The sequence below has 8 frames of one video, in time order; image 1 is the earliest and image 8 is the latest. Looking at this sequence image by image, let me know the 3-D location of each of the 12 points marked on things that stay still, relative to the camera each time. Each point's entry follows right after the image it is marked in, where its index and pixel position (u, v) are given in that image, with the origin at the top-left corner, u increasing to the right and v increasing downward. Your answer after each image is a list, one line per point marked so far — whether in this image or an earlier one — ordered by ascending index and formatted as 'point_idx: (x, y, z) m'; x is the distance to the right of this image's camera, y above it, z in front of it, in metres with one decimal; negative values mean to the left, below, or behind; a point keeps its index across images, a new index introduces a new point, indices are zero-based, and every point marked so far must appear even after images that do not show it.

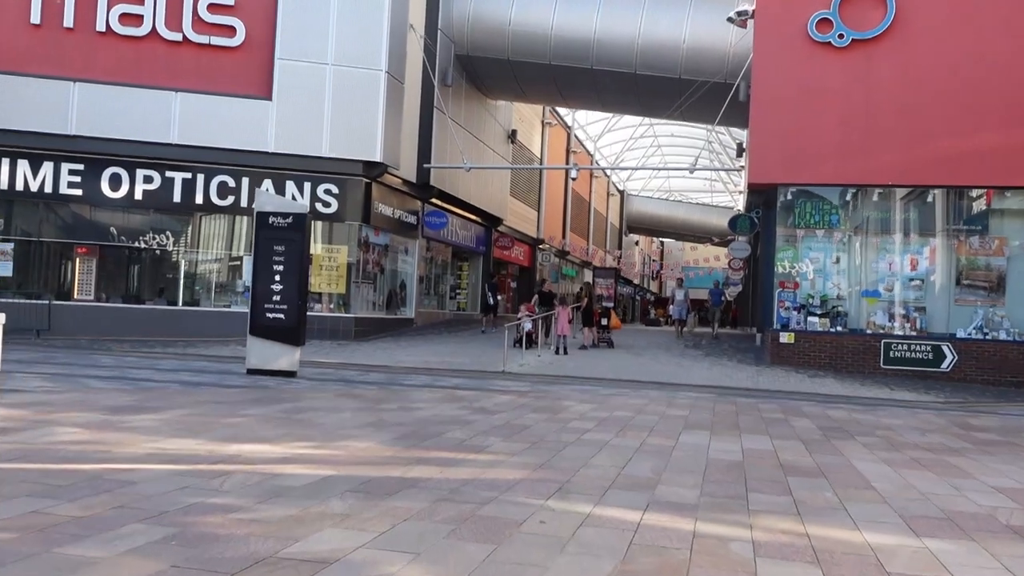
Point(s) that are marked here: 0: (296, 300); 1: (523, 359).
0: (-3.4, -0.2, +14.7) m
1: (+0.2, -1.5, +19.5) m
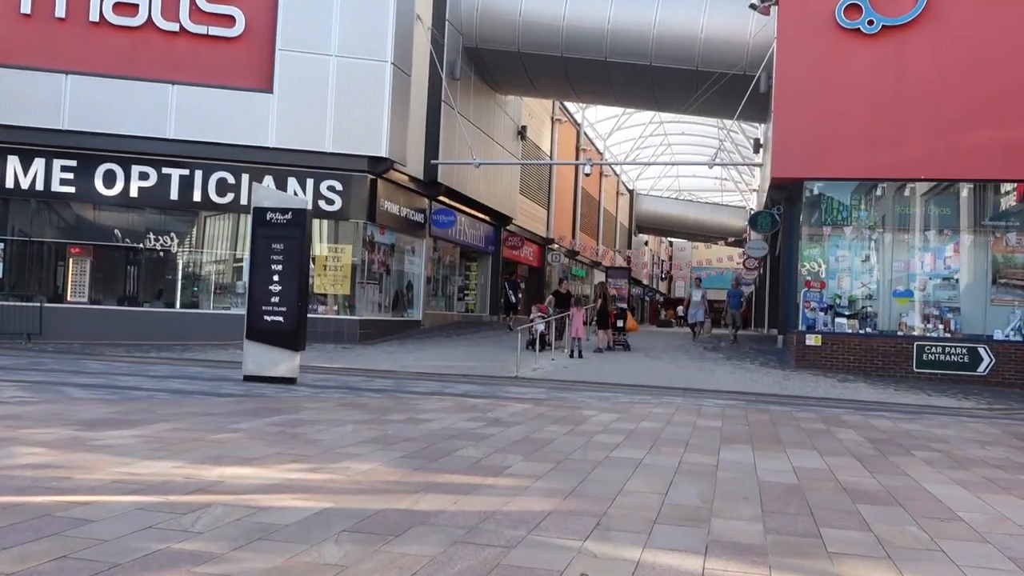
0: (-3.2, -0.2, +13.8) m
1: (+0.5, -1.5, +18.5) m
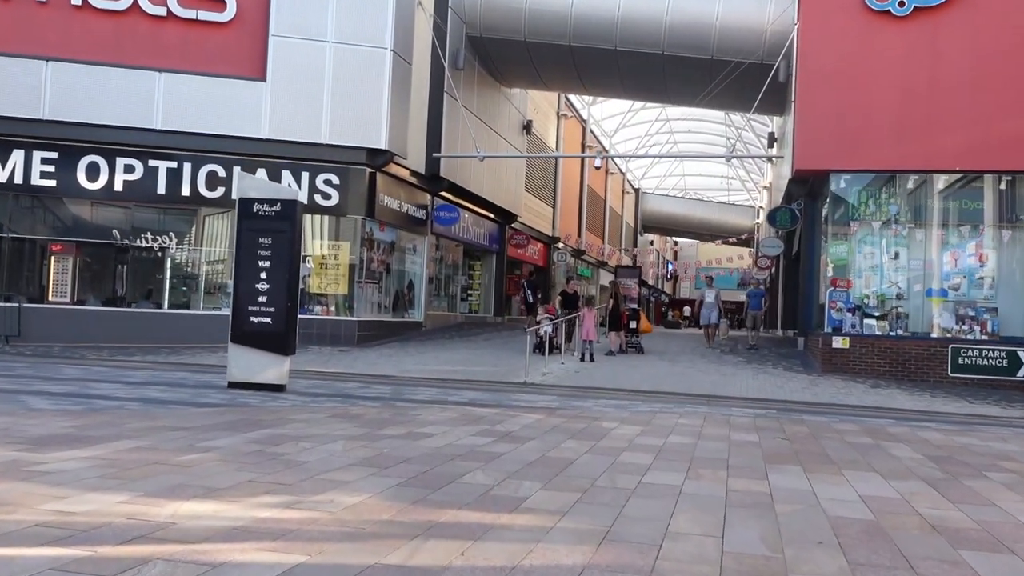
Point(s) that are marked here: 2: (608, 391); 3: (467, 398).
0: (-3.0, -0.2, +12.6) m
1: (+0.6, -1.5, +17.3) m
2: (+1.5, -1.6, +14.6) m
3: (-0.6, -1.5, +12.9) m
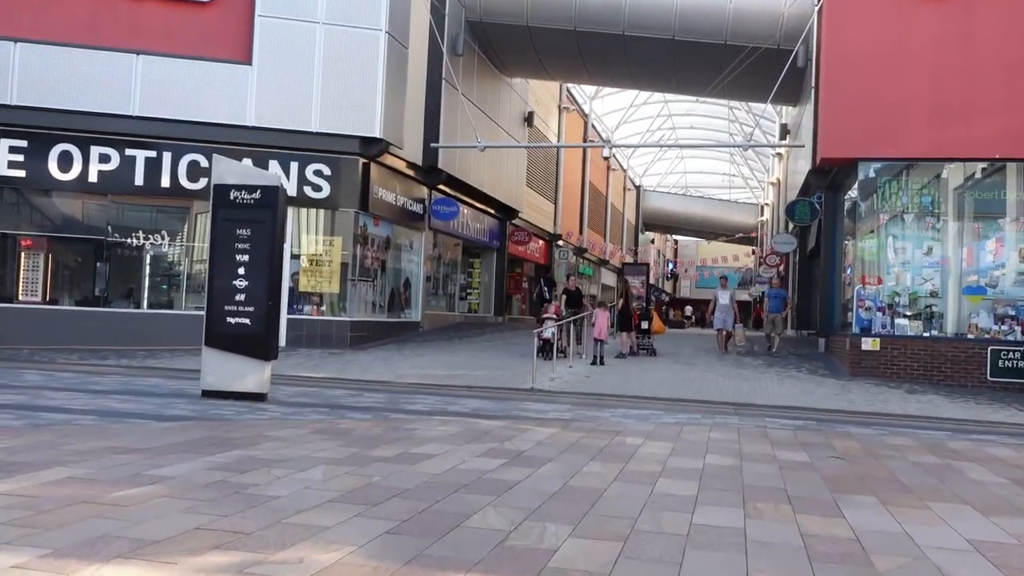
0: (-2.9, -0.1, +11.2) m
1: (+0.7, -1.4, +15.9) m
2: (+1.6, -1.6, +13.3) m
3: (-0.5, -1.5, +11.5) m
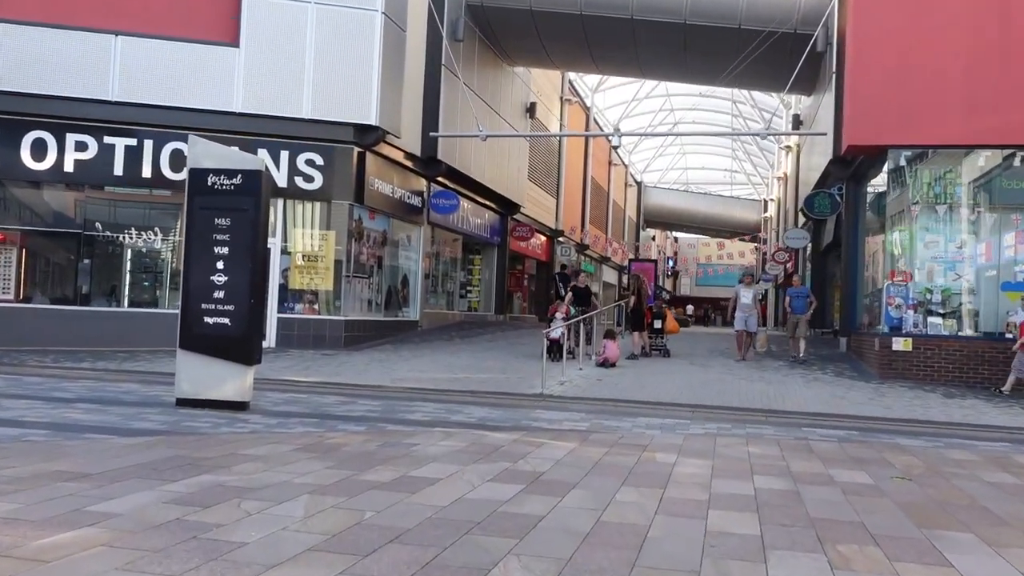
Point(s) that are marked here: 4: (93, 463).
0: (-2.8, -0.1, +10.0) m
1: (+0.8, -1.4, +14.8) m
2: (+1.7, -1.5, +12.1) m
3: (-0.4, -1.4, +10.3) m
4: (-3.0, -1.2, +6.8) m
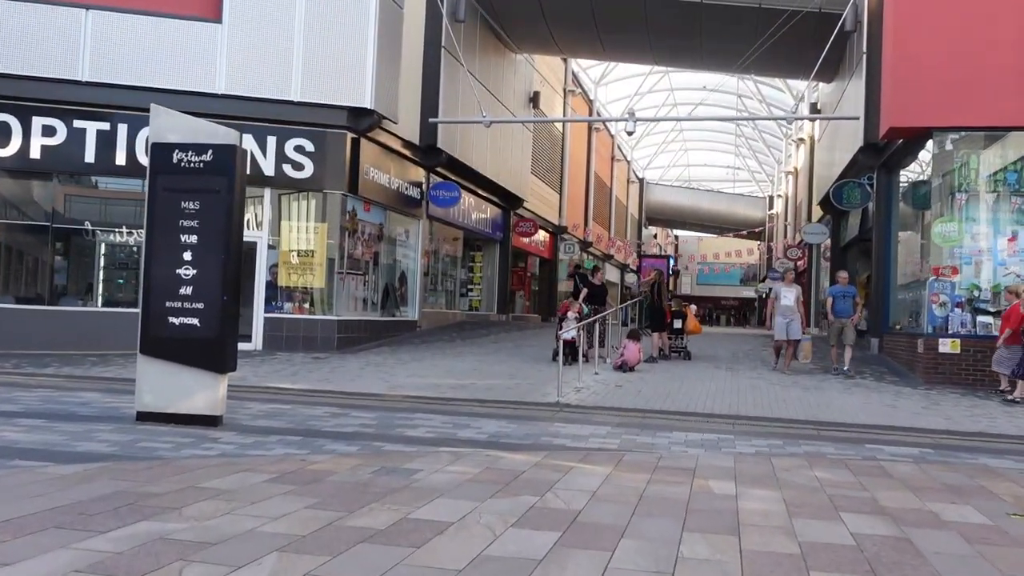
0: (-2.7, -0.1, +8.6) m
1: (+0.9, -1.3, +13.3) m
2: (+1.8, -1.5, +10.7) m
3: (-0.2, -1.4, +8.9) m
4: (-2.8, -1.2, +5.3) m
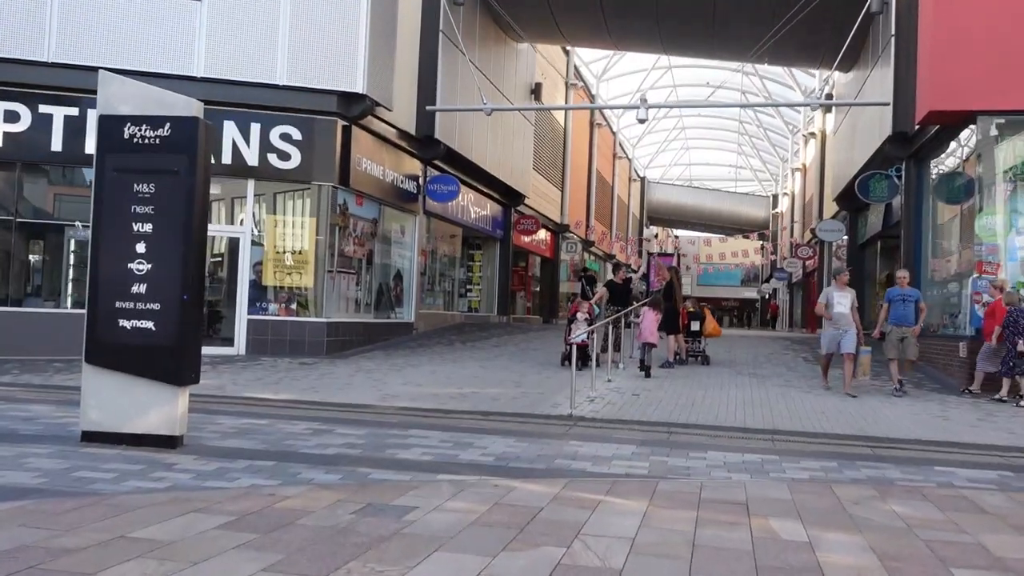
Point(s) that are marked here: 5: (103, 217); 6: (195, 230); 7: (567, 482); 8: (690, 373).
0: (-2.6, 0.0, +7.3) m
1: (+1.0, -1.3, +12.0) m
2: (+1.9, -1.4, +9.4) m
3: (-0.2, -1.4, +7.6) m
4: (-2.7, -1.2, +4.0) m
5: (-3.2, +0.6, +7.5) m
6: (-2.5, +0.4, +7.4) m
7: (+0.4, -1.4, +6.7) m
8: (+2.7, -1.3, +14.5) m
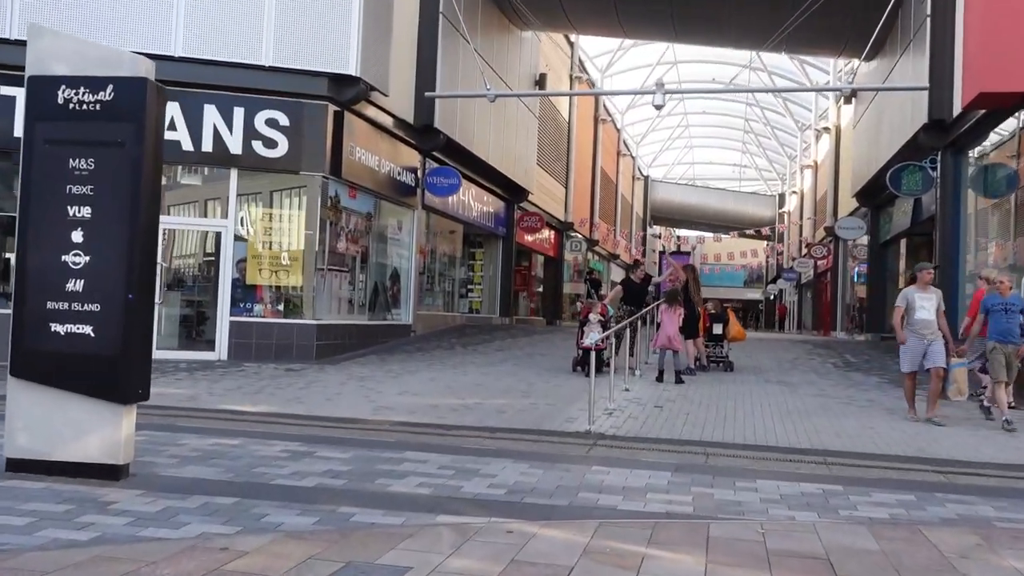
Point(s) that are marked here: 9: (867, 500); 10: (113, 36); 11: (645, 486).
0: (-2.5, 0.0, +6.0) m
1: (+1.1, -1.3, +10.7) m
2: (+2.0, -1.4, +8.1) m
3: (-0.1, -1.3, +6.3) m
4: (-2.6, -1.2, +2.7) m
5: (-3.1, +0.6, +6.2) m
6: (-2.4, +0.5, +6.1) m
7: (+0.5, -1.3, +5.4) m
8: (+2.8, -1.3, +13.2) m
9: (+2.4, -1.4, +6.4) m
10: (-5.9, +3.7, +13.9) m
11: (+0.9, -1.4, +6.6) m
